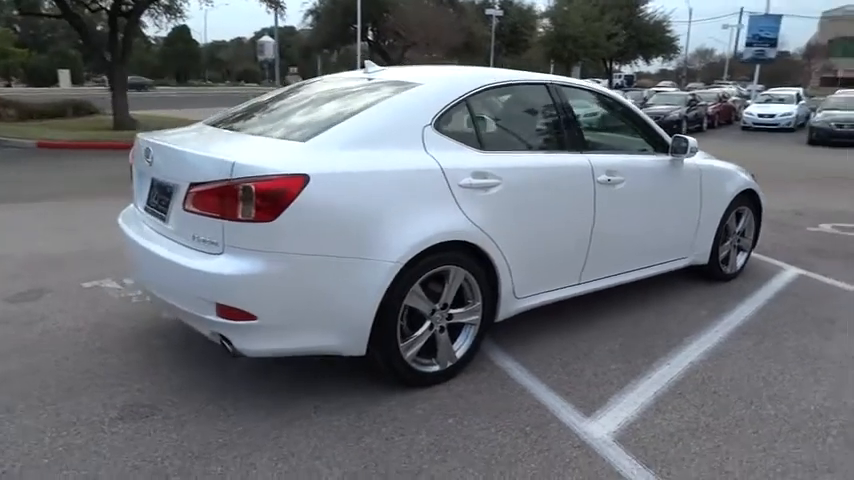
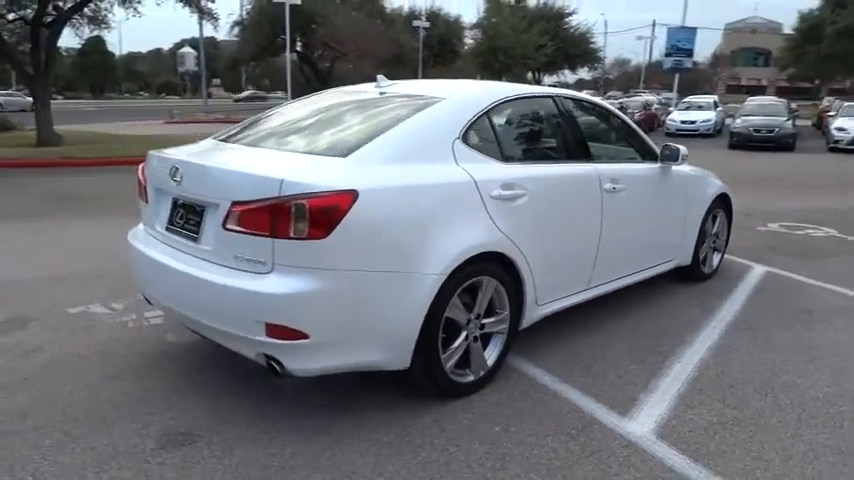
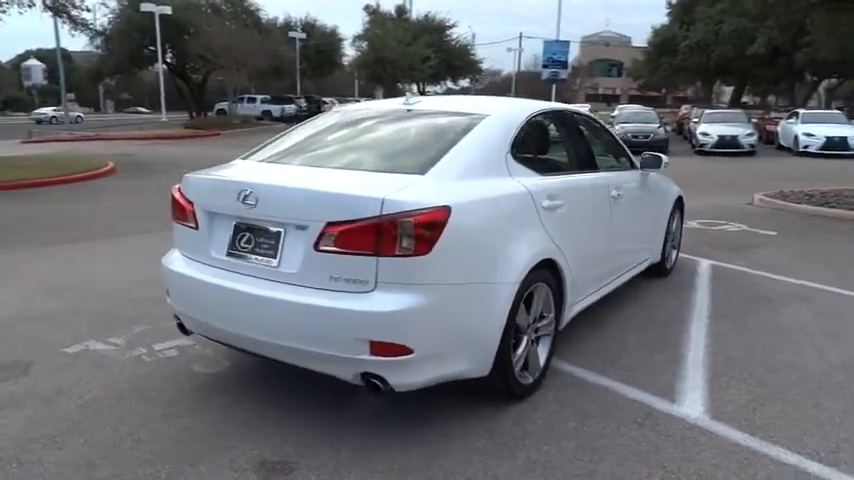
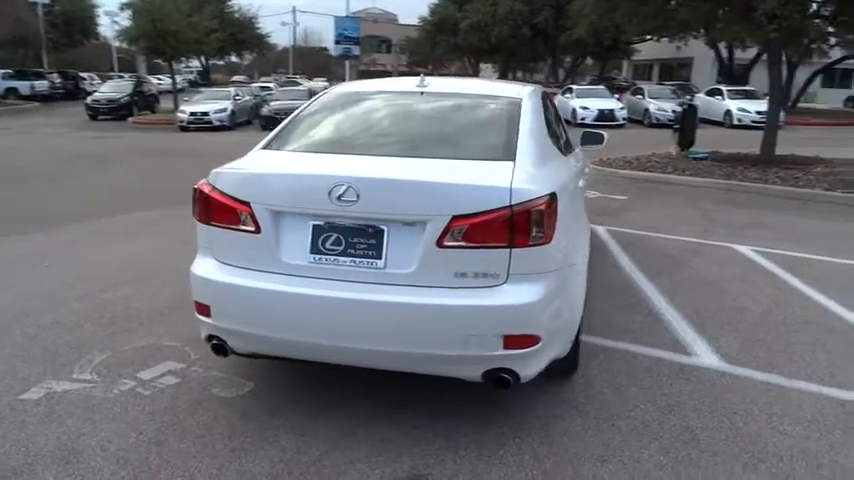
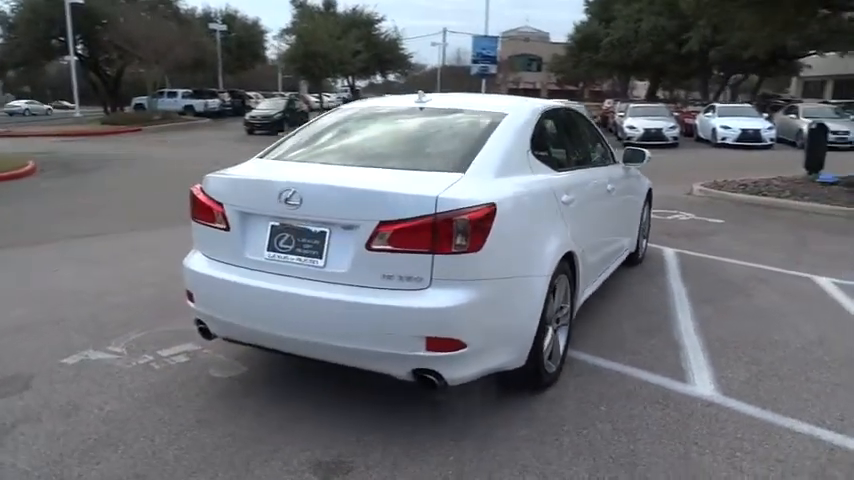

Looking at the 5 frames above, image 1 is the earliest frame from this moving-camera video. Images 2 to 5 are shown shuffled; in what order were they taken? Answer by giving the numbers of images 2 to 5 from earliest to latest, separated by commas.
2, 3, 5, 4
